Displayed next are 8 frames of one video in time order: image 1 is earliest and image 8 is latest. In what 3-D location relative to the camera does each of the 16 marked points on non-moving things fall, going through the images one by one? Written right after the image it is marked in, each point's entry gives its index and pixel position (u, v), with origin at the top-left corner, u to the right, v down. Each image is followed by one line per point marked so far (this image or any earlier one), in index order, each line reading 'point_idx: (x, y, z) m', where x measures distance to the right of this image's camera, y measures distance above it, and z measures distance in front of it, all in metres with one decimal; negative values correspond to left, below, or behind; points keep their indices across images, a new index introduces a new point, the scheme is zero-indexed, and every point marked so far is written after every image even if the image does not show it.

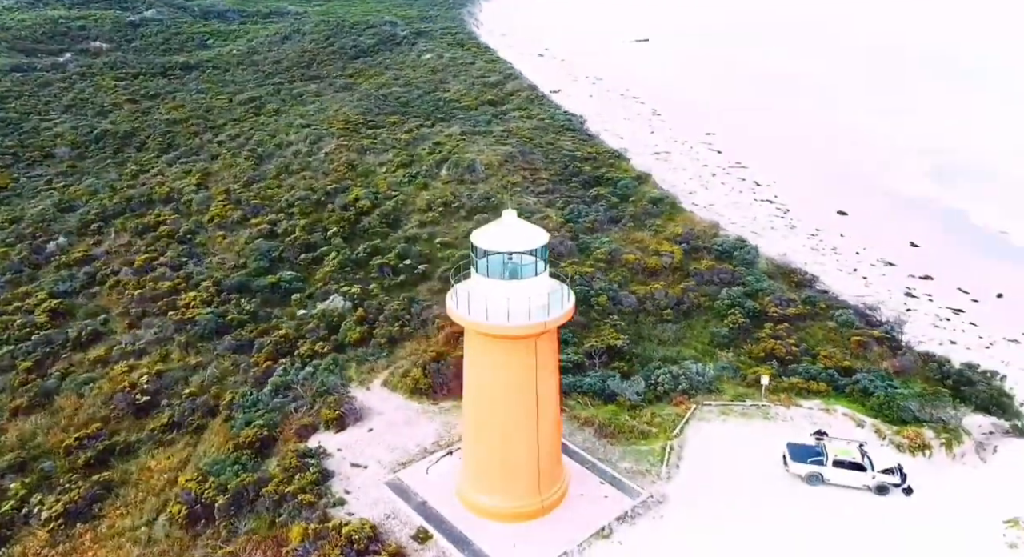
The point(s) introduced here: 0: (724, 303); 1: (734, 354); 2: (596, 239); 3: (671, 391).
0: (+4.8, -0.5, +15.7) m
1: (+4.4, -1.5, +13.8) m
2: (+2.3, +1.1, +19.3) m
3: (+2.8, -1.9, +12.1) m
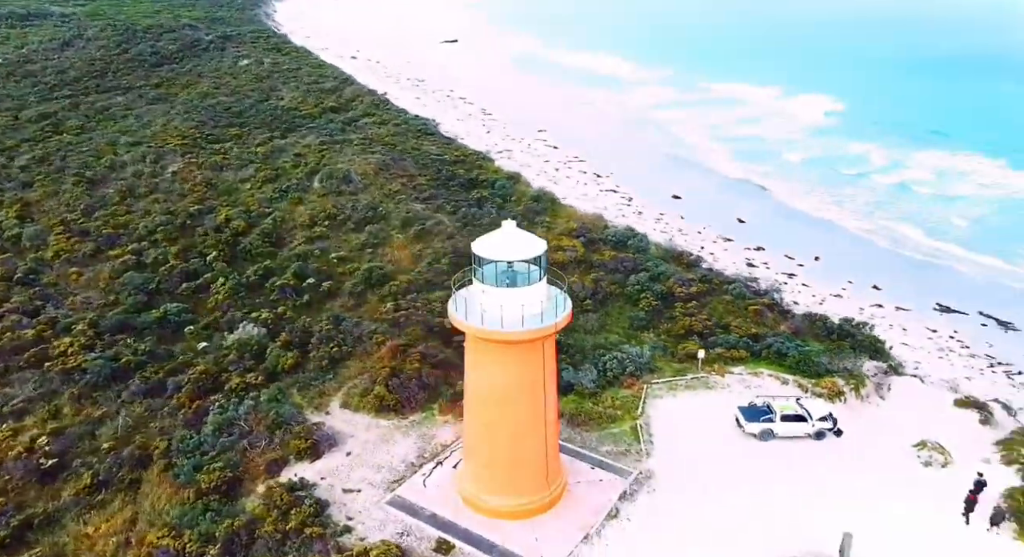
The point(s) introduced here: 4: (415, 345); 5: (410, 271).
0: (+3.0, -0.2, +17.0) m
1: (+3.2, -1.2, +15.1) m
2: (-0.4, +1.1, +20.0) m
3: (+2.0, -1.8, +13.1) m
4: (-1.9, -1.3, +13.9) m
5: (-2.7, +0.2, +18.6) m
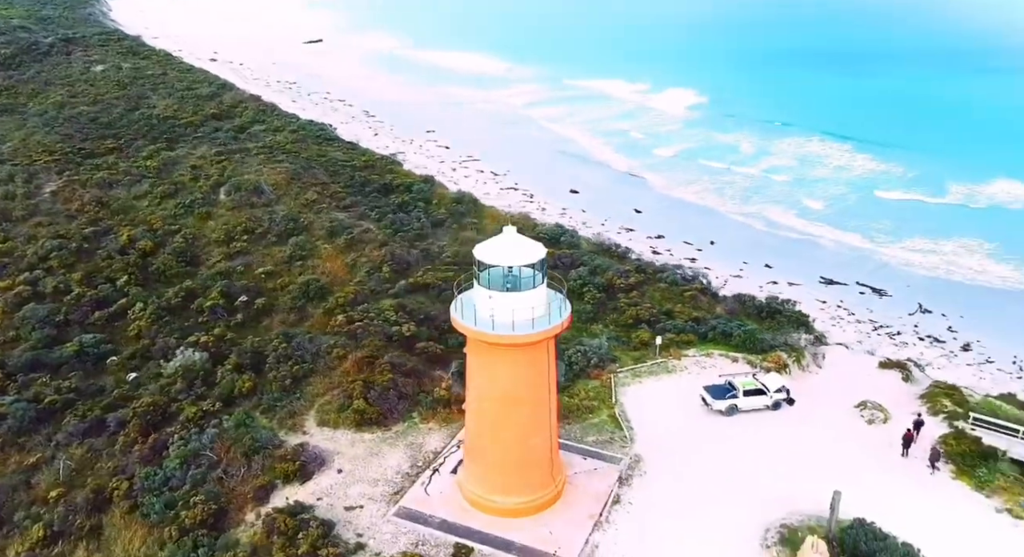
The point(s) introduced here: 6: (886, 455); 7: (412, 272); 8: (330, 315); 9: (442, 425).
0: (+1.6, -0.1, +17.7) m
1: (+2.2, -1.1, +15.8) m
2: (-2.3, +1.0, +20.0) m
3: (+1.4, -1.7, +13.6) m
4: (-2.6, -1.5, +13.8) m
5: (-4.3, -0.1, +18.3) m
6: (+6.1, -2.9, +11.3) m
7: (-2.6, +0.2, +18.2) m
8: (-4.2, -0.8, +16.1) m
9: (-1.1, -2.5, +11.9) m
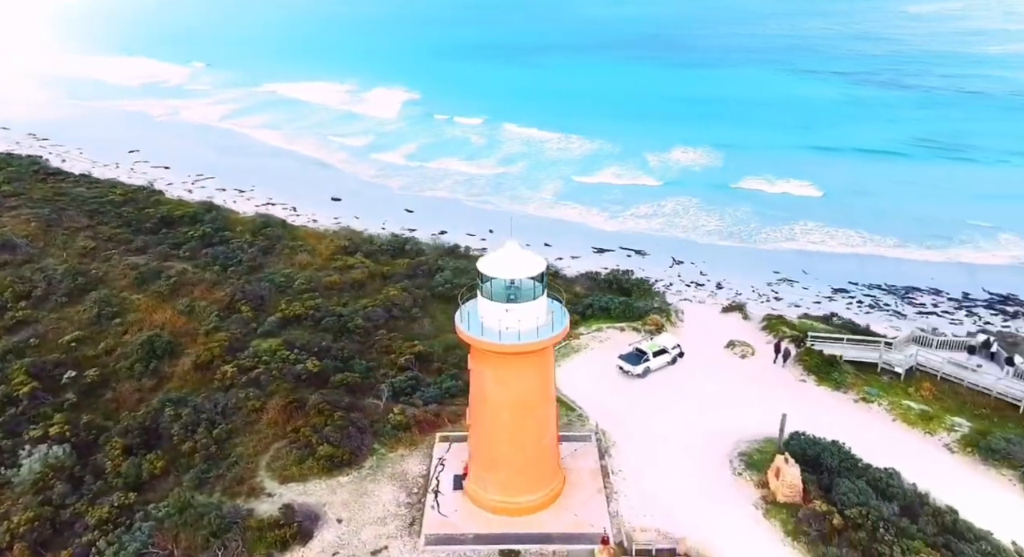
0: (-1.8, -0.2, +18.2) m
1: (-0.4, -1.0, +16.7) m
2: (-6.4, +0.1, +18.8) m
3: (-0.1, -1.7, +14.4) m
4: (-3.9, -2.2, +13.0) m
5: (-7.4, -1.2, +16.5) m
6: (+5.2, -2.1, +14.1) m
7: (-5.9, -0.7, +17.0) m
8: (-6.3, -1.9, +14.5) m
9: (-1.6, -2.9, +11.8) m
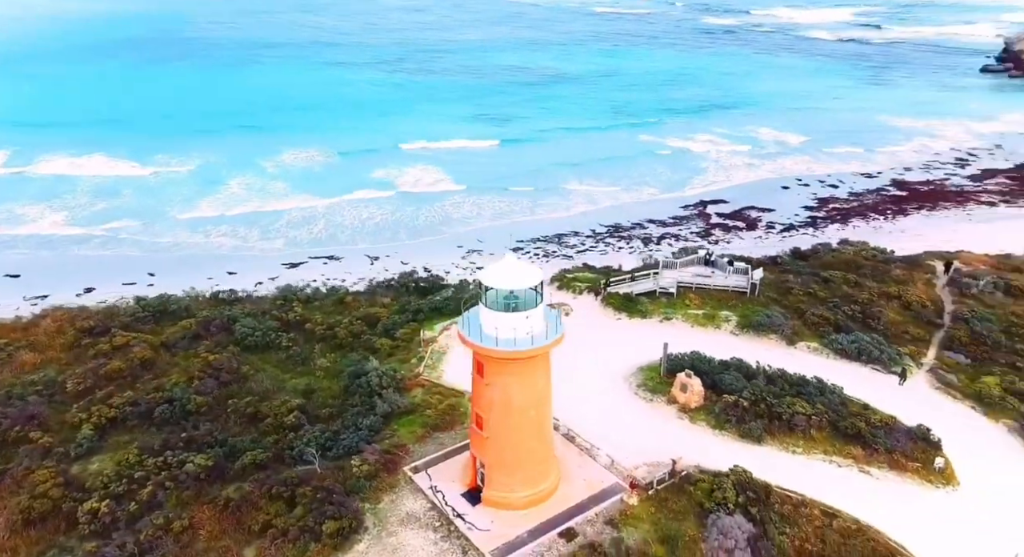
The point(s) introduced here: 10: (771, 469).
0: (-6.1, -1.4, +16.4) m
1: (-4.0, -1.7, +16.0) m
2: (-10.2, -2.2, +14.3) m
3: (-2.4, -2.2, +14.3) m
4: (-4.5, -3.5, +11.1) m
5: (-9.4, -3.5, +11.9) m
6: (+2.2, -1.2, +17.0) m
7: (-8.6, -2.7, +13.2) m
8: (-7.3, -3.8, +10.9) m
9: (-1.9, -3.5, +11.4) m
10: (+4.6, -3.4, +12.3) m
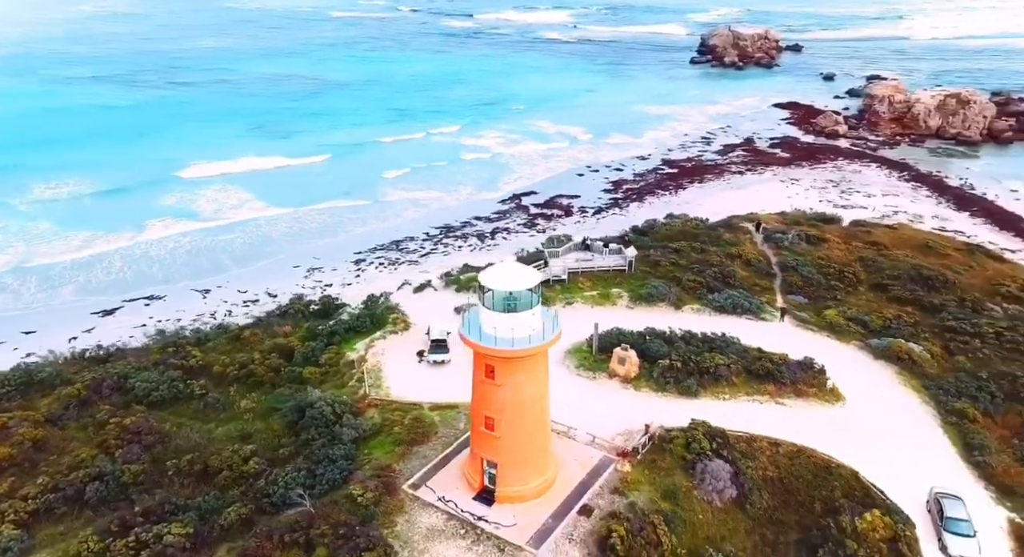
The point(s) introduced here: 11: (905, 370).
0: (-7.5, -2.3, +14.6) m
1: (-5.3, -2.4, +14.9) m
2: (-10.6, -3.7, +11.4) m
3: (-3.2, -2.6, +13.8) m
4: (-4.0, -4.1, +10.1) m
5: (-9.0, -4.8, +9.4) m
6: (+0.1, -1.1, +17.7) m
7: (-8.7, -3.9, +10.8) m
8: (-6.6, -4.8, +9.1) m
9: (-1.7, -3.7, +11.2) m
10: (+4.2, -2.8, +14.0) m
11: (+9.3, -2.2, +16.4) m
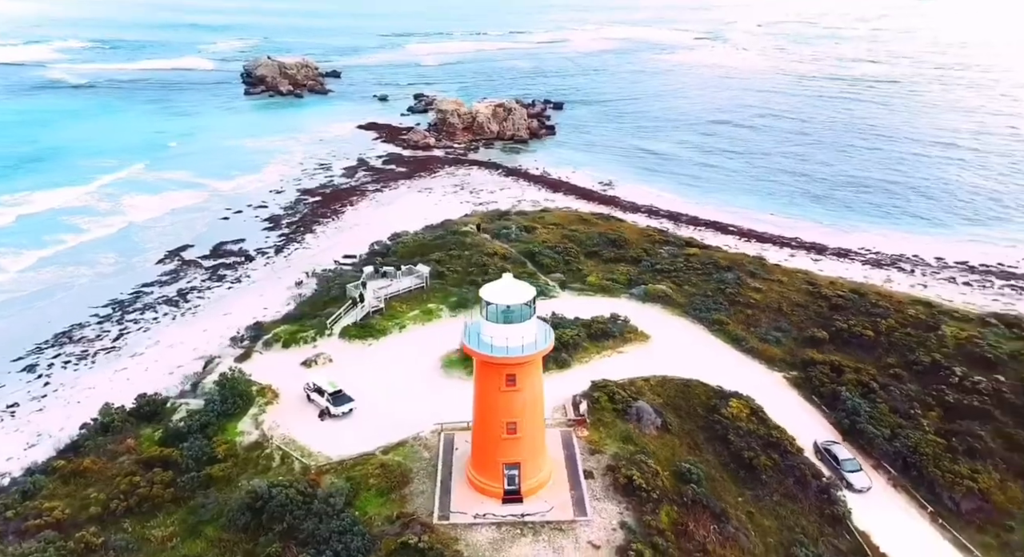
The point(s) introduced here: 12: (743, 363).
0: (-7.7, -4.6, +11.0) m
1: (-6.1, -4.1, +12.4) m
2: (-8.2, -6.2, +6.7) m
3: (-3.8, -3.7, +12.7) m
4: (-2.1, -5.0, +9.2) m
5: (-5.5, -6.7, +5.9) m
6: (-3.6, -2.0, +17.7) m
7: (-6.3, -6.0, +7.2) m
8: (-3.4, -6.1, +7.0) m
9: (-0.9, -4.2, +11.4) m
10: (+2.1, -2.3, +16.9) m
11: (+4.8, -0.8, +21.7) m
12: (+6.2, -2.3, +18.9) m
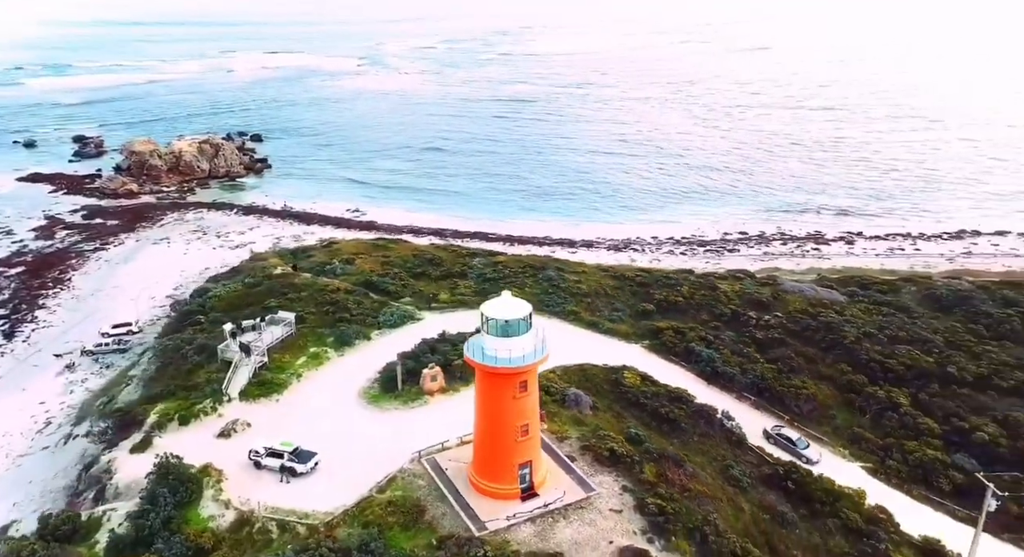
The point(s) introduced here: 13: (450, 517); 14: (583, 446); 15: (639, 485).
0: (-6.0, -6.0, +9.1) m
1: (-5.2, -5.4, +11.1) m
2: (-4.4, -7.4, +4.9) m
3: (-3.3, -4.6, +12.2) m
4: (-0.1, -5.3, +9.7) m
5: (-1.6, -7.4, +5.4) m
6: (-5.4, -3.2, +16.9) m
7: (-3.0, -6.9, +6.2) m
8: (-0.3, -6.6, +7.2) m
9: (-0.1, -4.6, +12.2) m
10: (+0.1, -2.6, +18.5) m
11: (+0.3, -1.0, +23.9) m
12: (+3.0, -2.0, +22.0) m
13: (-1.2, -4.4, +12.8) m
14: (+1.5, -3.6, +15.1) m
15: (+2.5, -4.1, +13.9) m
